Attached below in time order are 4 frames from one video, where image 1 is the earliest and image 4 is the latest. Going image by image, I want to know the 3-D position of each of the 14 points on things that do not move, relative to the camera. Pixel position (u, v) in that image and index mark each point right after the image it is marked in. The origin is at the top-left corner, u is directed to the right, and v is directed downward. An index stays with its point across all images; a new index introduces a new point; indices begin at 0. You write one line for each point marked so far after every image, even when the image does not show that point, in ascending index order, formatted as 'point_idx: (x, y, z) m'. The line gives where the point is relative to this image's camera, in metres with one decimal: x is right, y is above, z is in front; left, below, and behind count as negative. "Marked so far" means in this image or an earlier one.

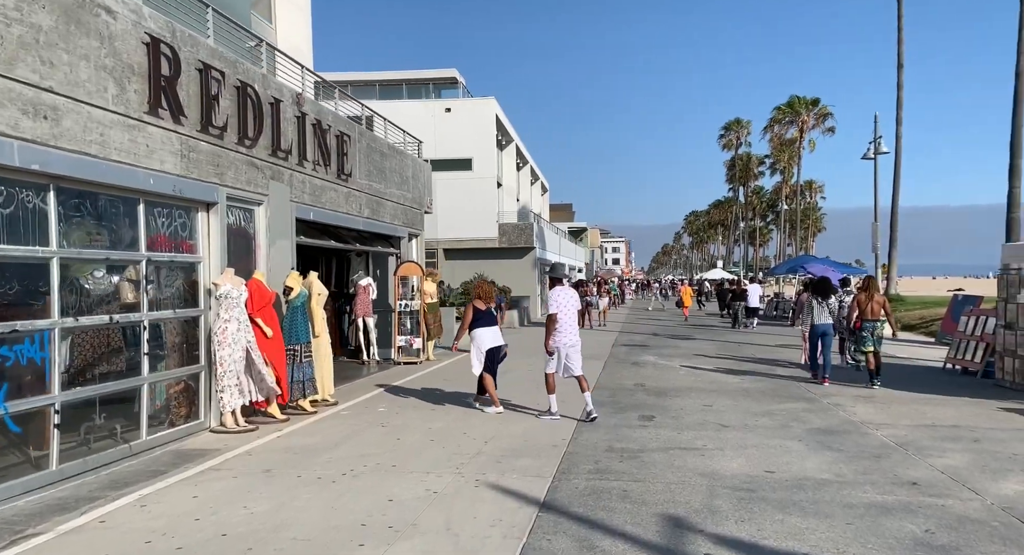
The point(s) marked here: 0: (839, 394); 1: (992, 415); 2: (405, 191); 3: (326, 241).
0: (+5.1, -1.8, +11.4) m
1: (+6.4, -1.8, +9.7) m
2: (-2.1, +1.7, +14.2) m
3: (-2.6, +0.5, +10.5) m
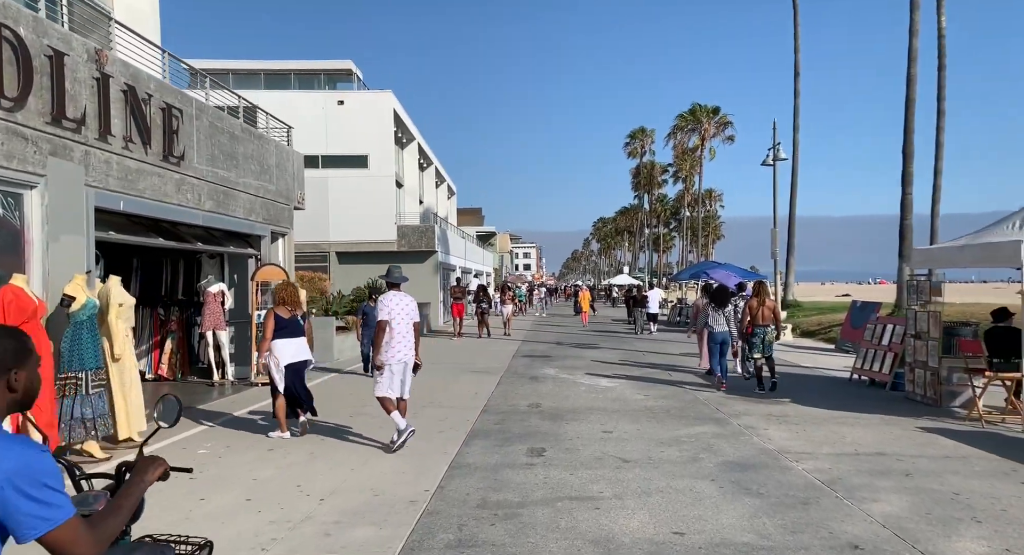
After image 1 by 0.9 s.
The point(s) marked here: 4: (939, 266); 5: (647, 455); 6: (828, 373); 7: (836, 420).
0: (+3.3, -1.9, +10.3) m
1: (+4.8, -1.9, +8.8) m
2: (-4.1, +1.6, +12.2) m
3: (-4.2, +0.5, +8.5) m
4: (+6.6, +0.2, +11.3) m
5: (+1.4, -1.8, +7.5) m
6: (+6.9, -2.1, +16.0) m
7: (+4.3, -1.9, +9.8) m
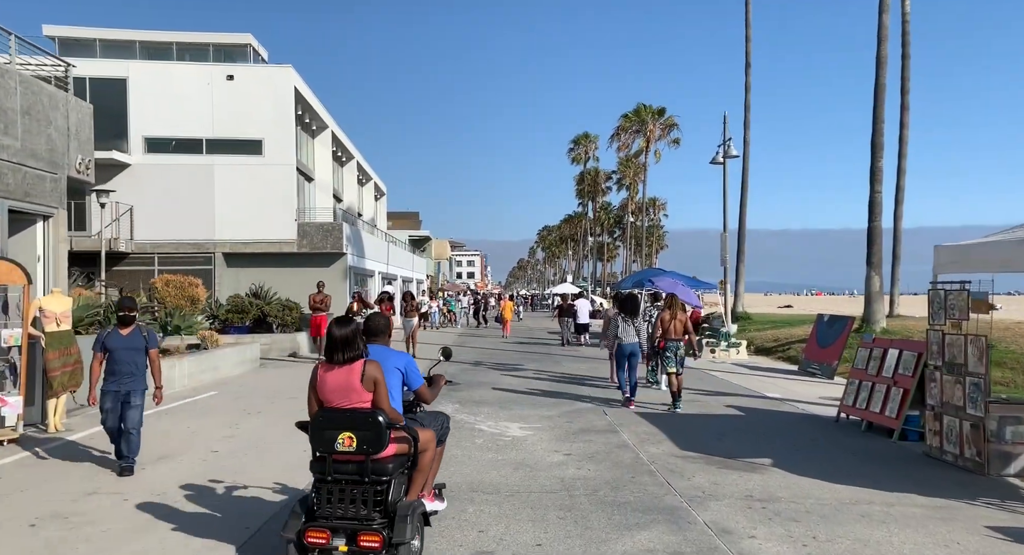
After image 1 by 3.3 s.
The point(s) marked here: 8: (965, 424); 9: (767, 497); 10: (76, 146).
0: (+1.9, -2.0, +6.6) m
1: (+3.5, -1.9, +5.2) m
2: (-5.7, +1.6, +8.0) m
3: (-5.5, +0.5, +4.3) m
4: (+5.1, +0.1, +7.8) m
5: (+0.1, -1.8, +3.7) m
6: (+5.0, -2.2, +12.5) m
7: (+2.9, -2.0, +6.2) m
8: (+4.9, -1.6, +7.8) m
9: (+2.3, -2.0, +6.6) m
10: (-5.7, +1.7, +9.8) m
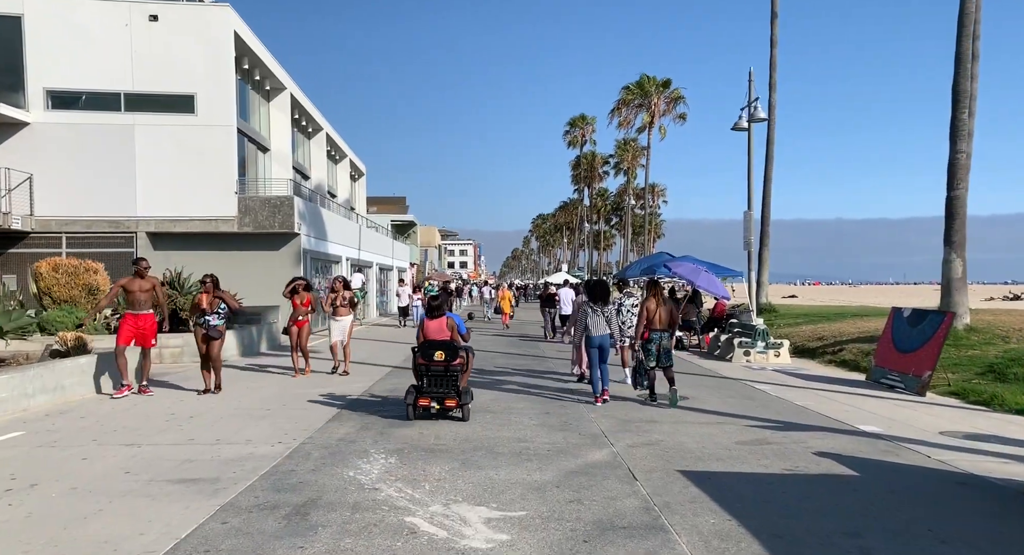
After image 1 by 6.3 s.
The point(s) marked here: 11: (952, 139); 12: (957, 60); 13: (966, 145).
0: (+1.6, -1.8, +2.1) m
1: (+3.2, -1.8, +0.7) m
2: (-5.9, +1.8, +3.4) m
3: (-5.7, +0.6, -0.3) m
4: (+4.8, +0.3, +3.3) m
5: (-0.1, -1.7, -0.8) m
6: (+4.7, -2.0, +8.0) m
7: (+2.6, -1.8, +1.6) m
8: (+4.6, -1.4, +3.3) m
9: (+2.1, -1.8, +2.1) m
10: (-6.0, +2.0, +5.1) m
11: (+10.2, +3.2, +17.0) m
12: (+10.5, +5.1, +17.1) m
13: (+10.5, +3.0, +17.0) m
